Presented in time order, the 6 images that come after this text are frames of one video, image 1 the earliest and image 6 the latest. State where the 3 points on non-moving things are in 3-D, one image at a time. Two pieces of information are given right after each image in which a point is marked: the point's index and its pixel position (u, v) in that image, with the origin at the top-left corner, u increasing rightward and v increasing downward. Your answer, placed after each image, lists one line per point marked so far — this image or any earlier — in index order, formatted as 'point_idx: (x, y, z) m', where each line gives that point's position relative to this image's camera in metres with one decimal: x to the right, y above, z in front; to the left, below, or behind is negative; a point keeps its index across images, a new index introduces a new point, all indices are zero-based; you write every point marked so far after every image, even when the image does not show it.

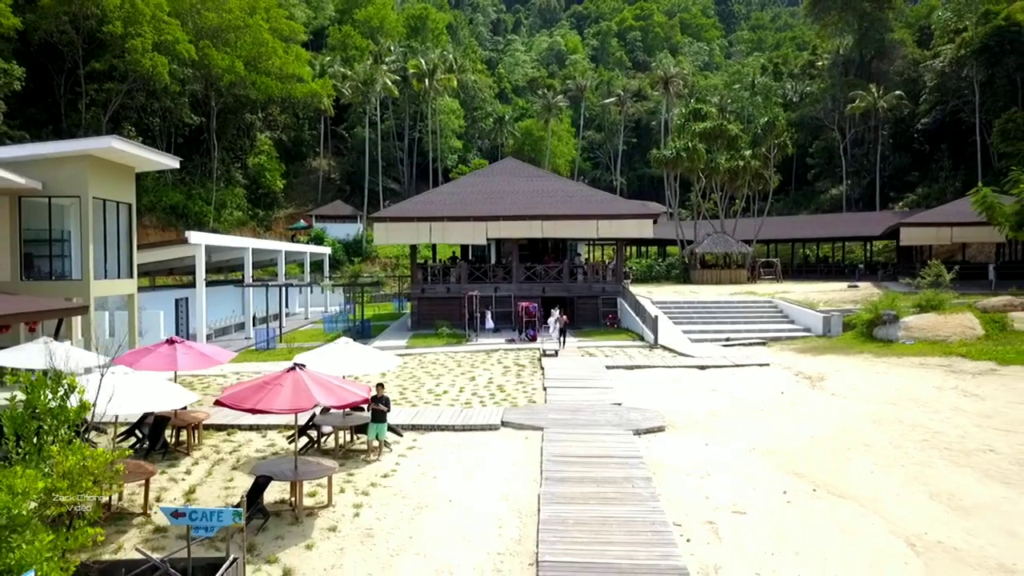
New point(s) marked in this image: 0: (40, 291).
0: (-12.0, 0.0, +18.0) m
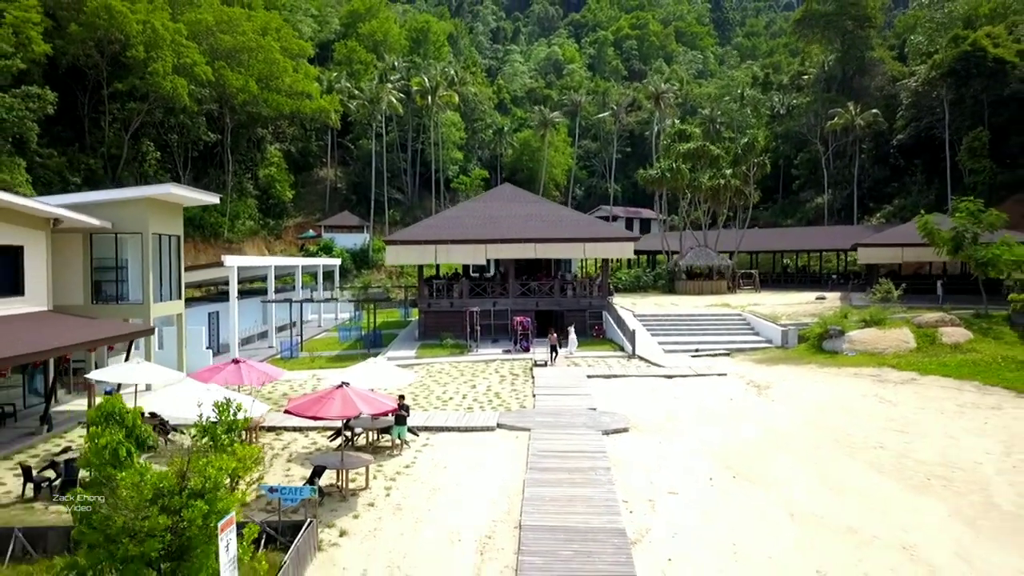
0: (-12.1, -0.7, +21.2) m
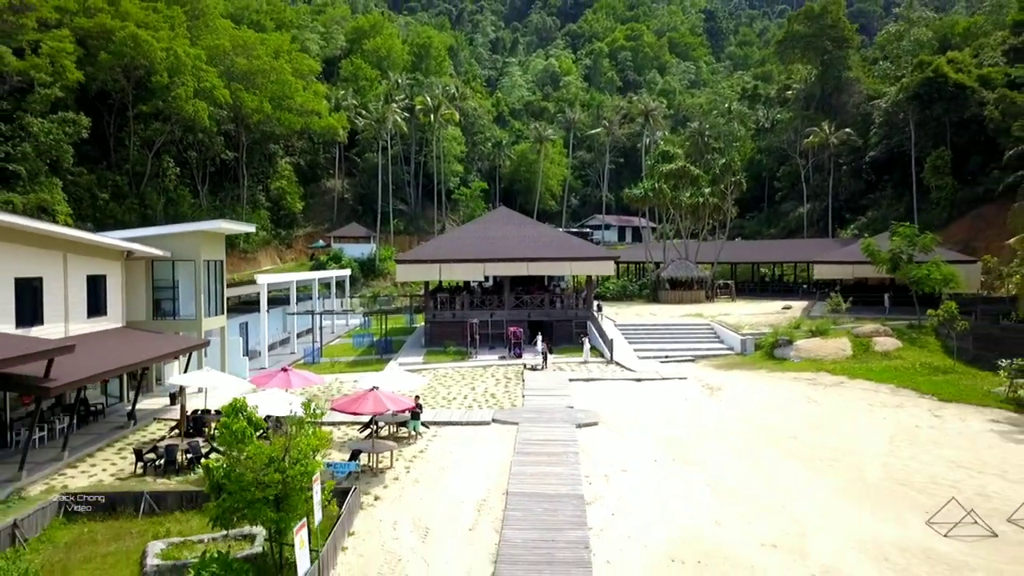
0: (-12.4, -1.3, +25.3) m
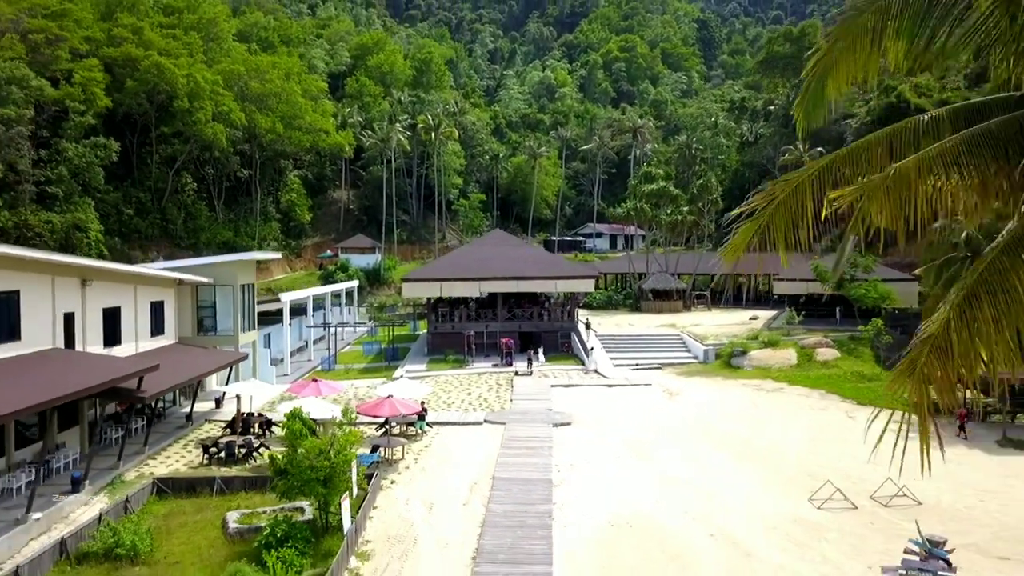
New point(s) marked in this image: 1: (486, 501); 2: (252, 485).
0: (-12.8, -2.2, +29.7) m
1: (-0.7, -5.5, +18.2) m
2: (-6.9, -5.2, +18.7) m
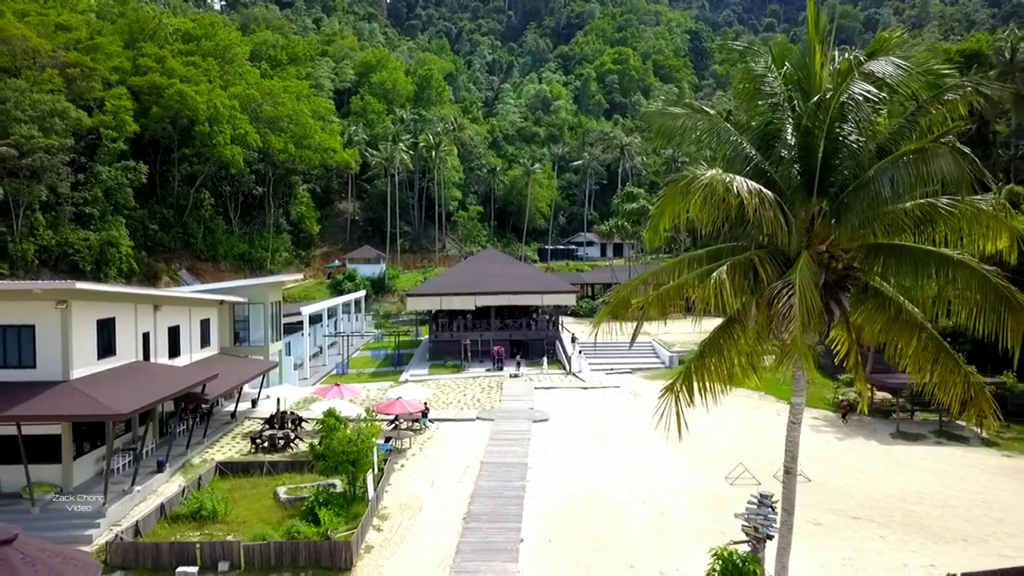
0: (-13.3, -3.1, +35.0) m
1: (-1.2, -6.3, +23.5) m
2: (-7.4, -6.1, +24.0) m
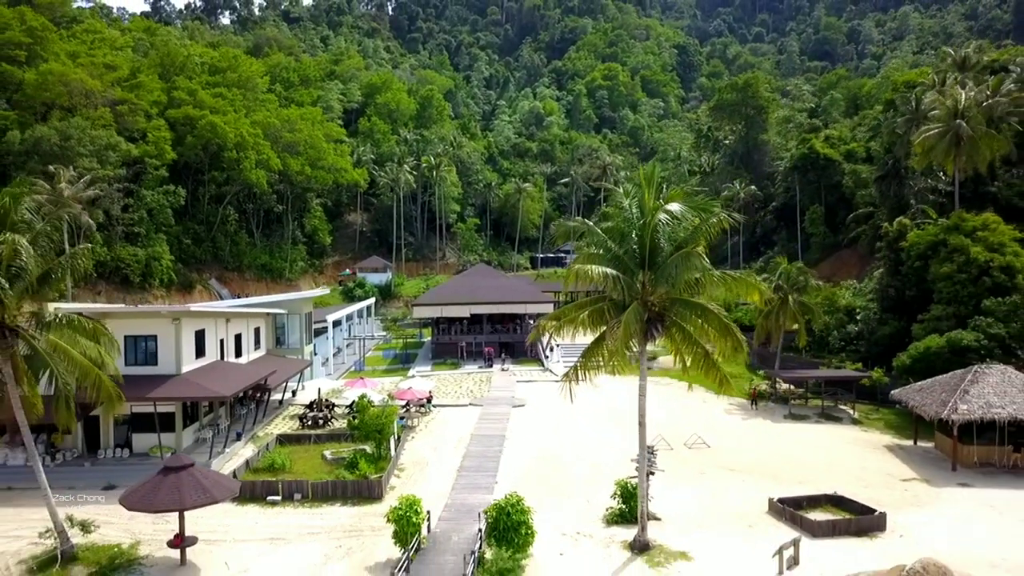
0: (-14.1, -3.9, +43.7) m
1: (-2.1, -7.2, +32.2) m
2: (-8.3, -7.0, +32.7) m
